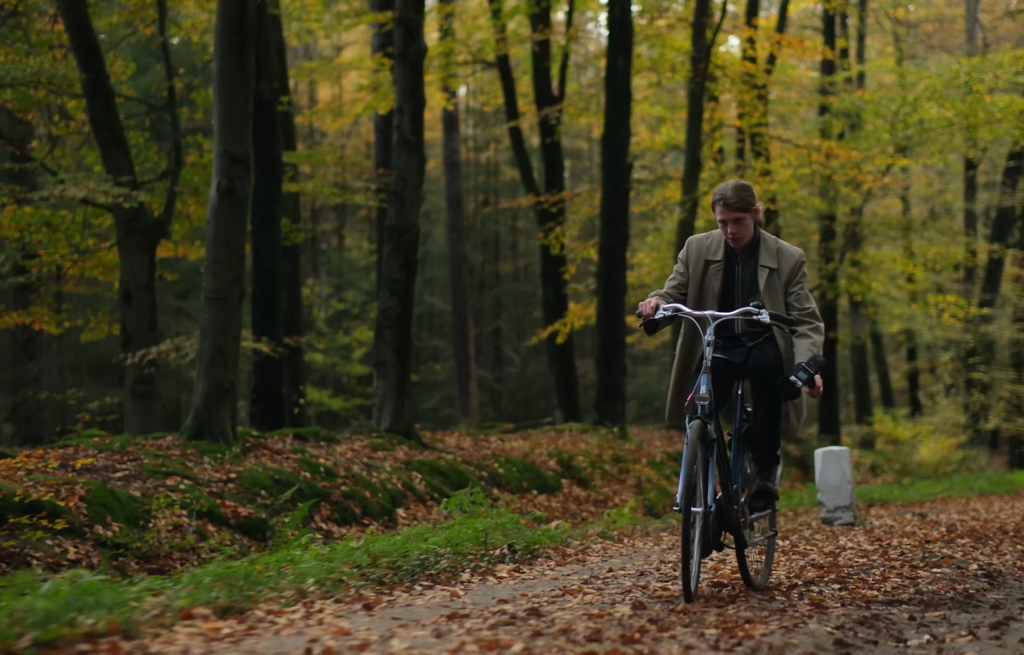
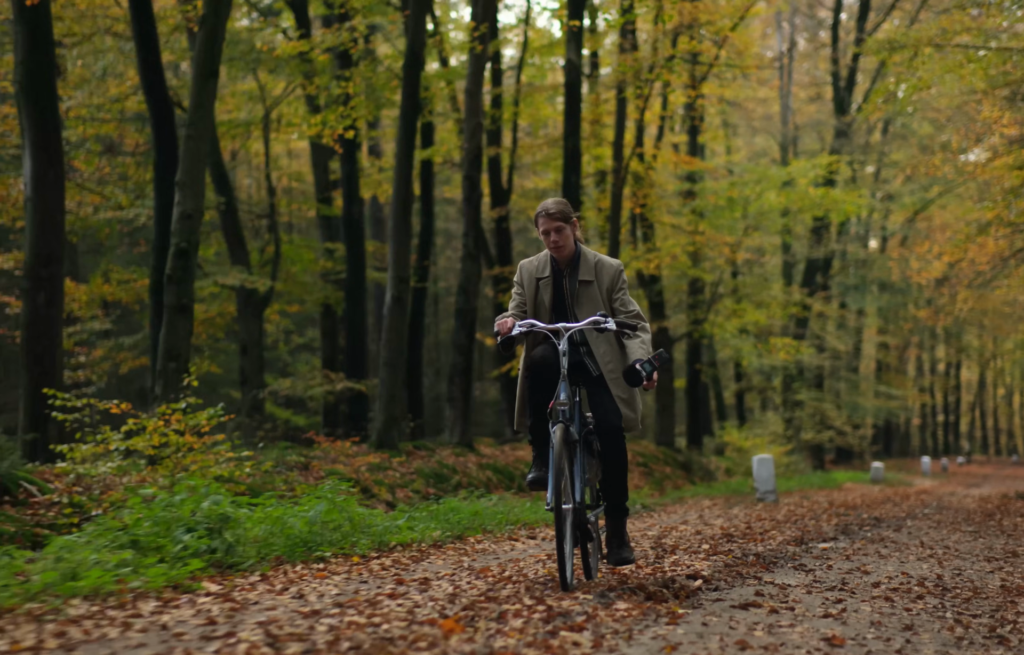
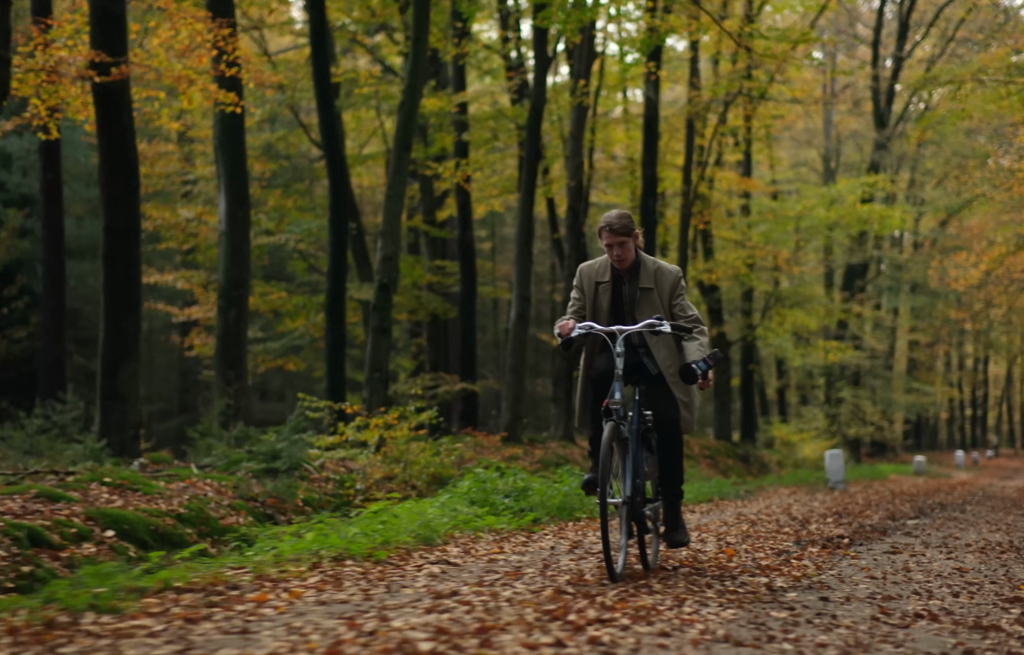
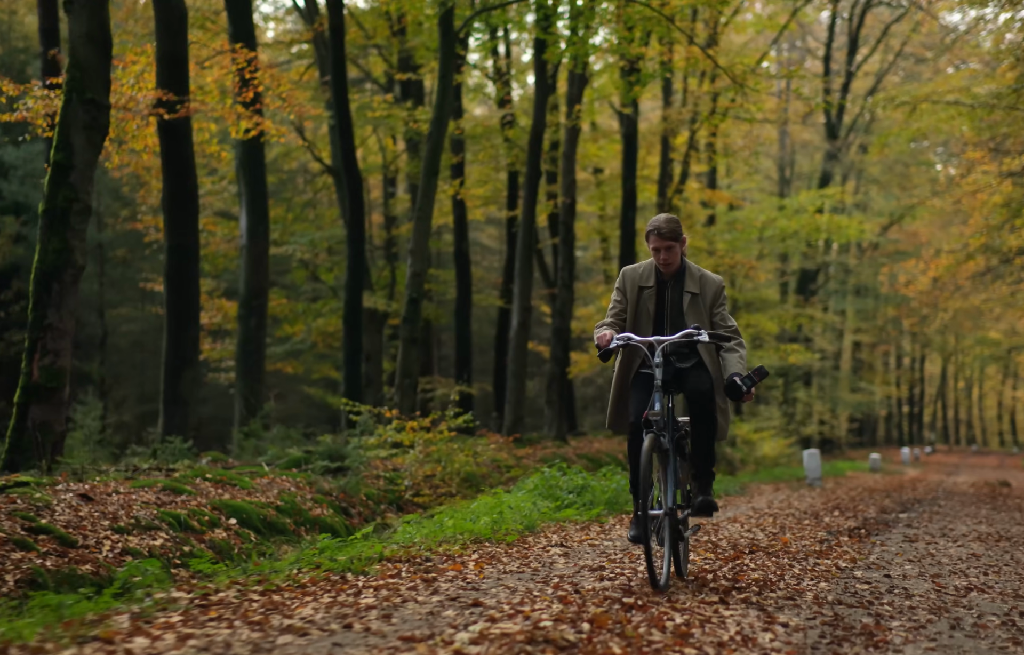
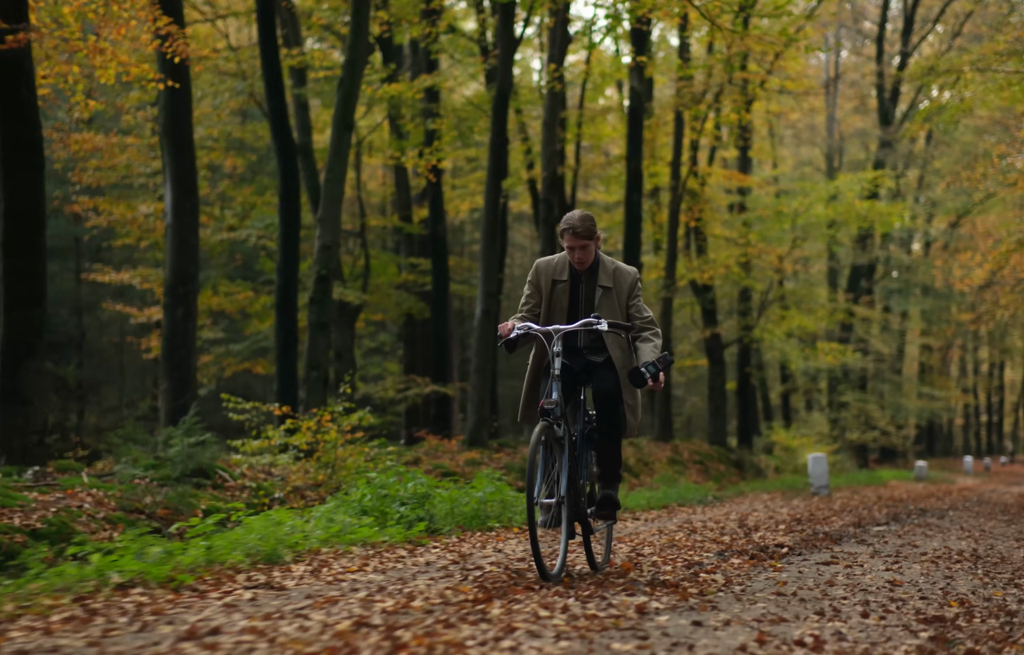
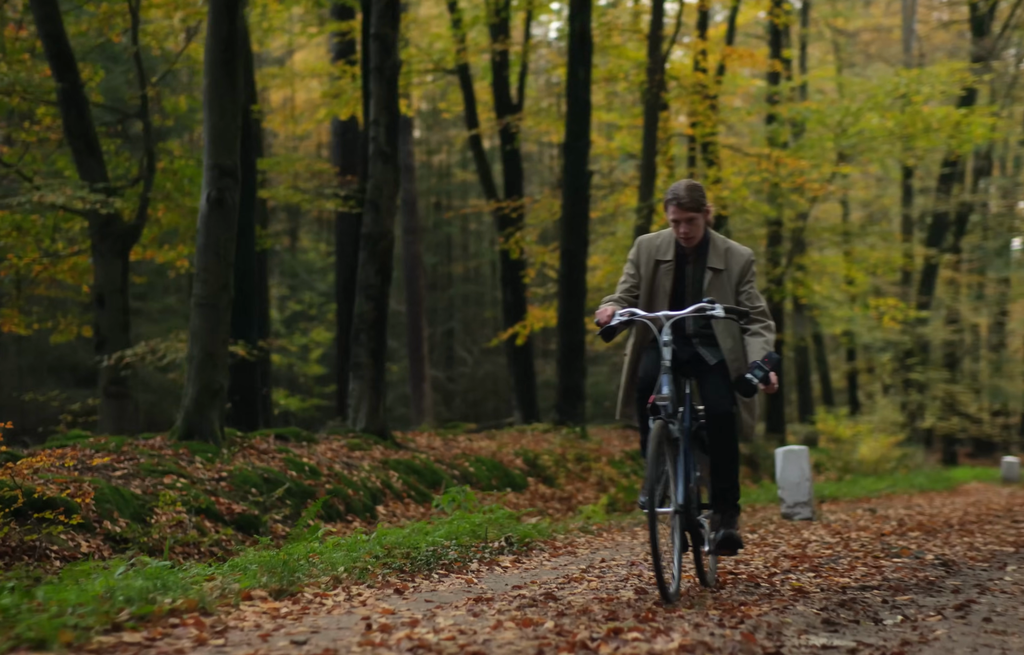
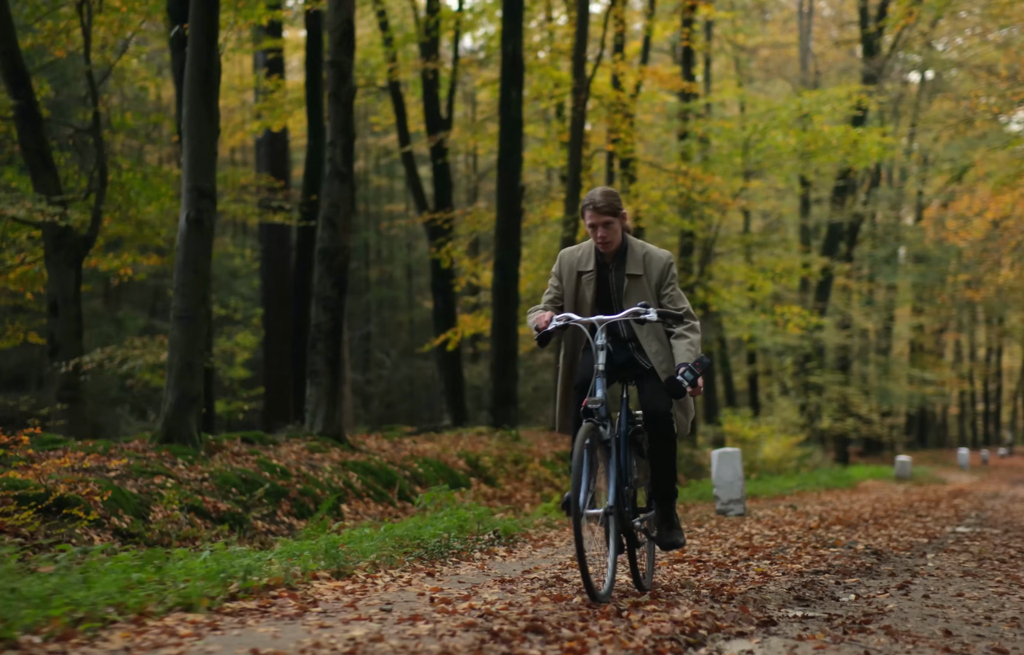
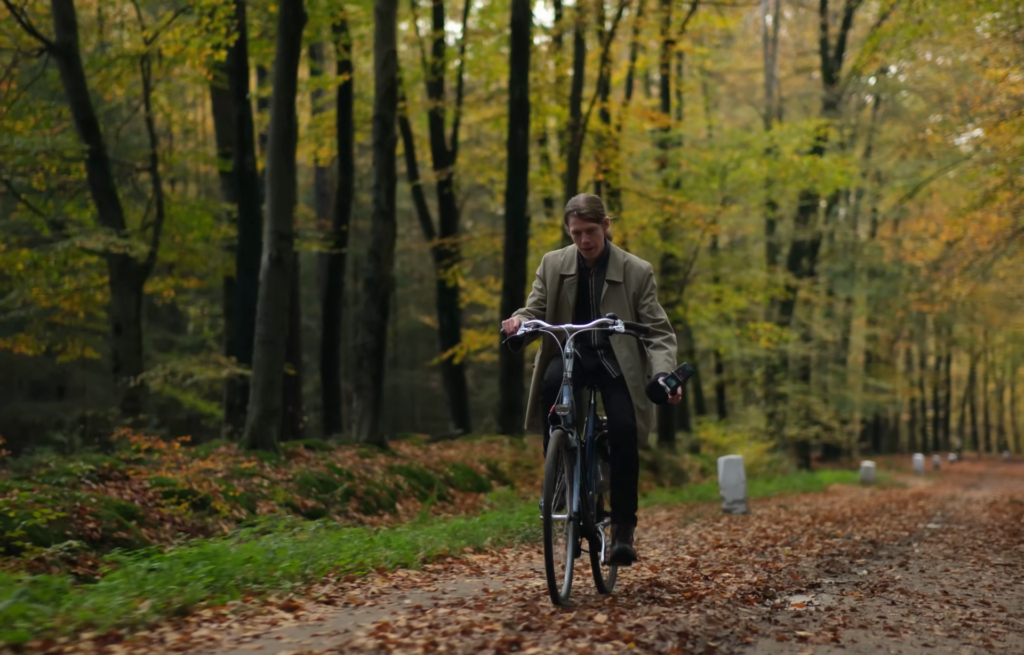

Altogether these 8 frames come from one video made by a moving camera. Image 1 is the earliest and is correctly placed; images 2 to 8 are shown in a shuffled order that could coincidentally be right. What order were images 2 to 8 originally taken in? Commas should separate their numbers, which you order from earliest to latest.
6, 7, 8, 2, 5, 3, 4
